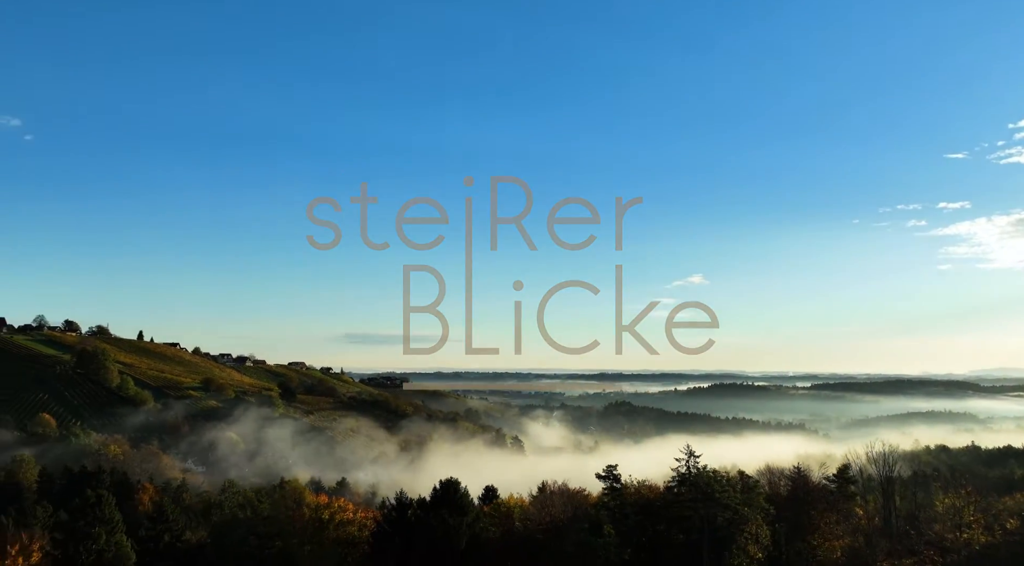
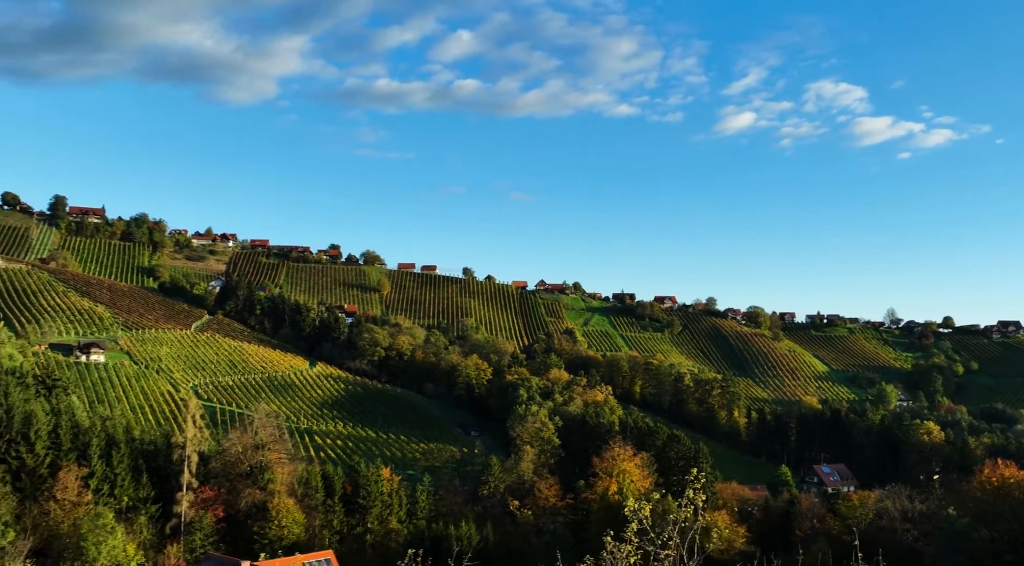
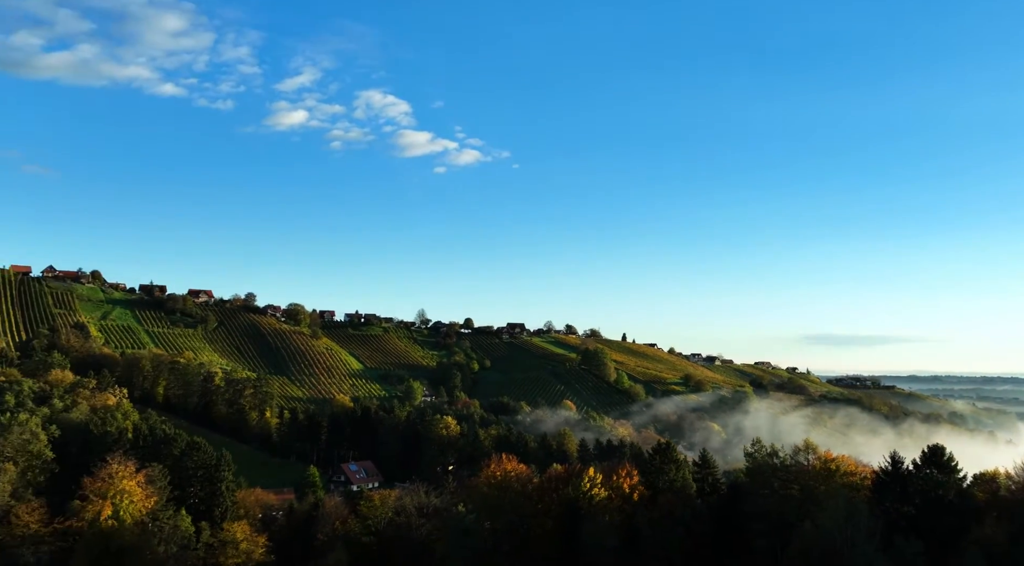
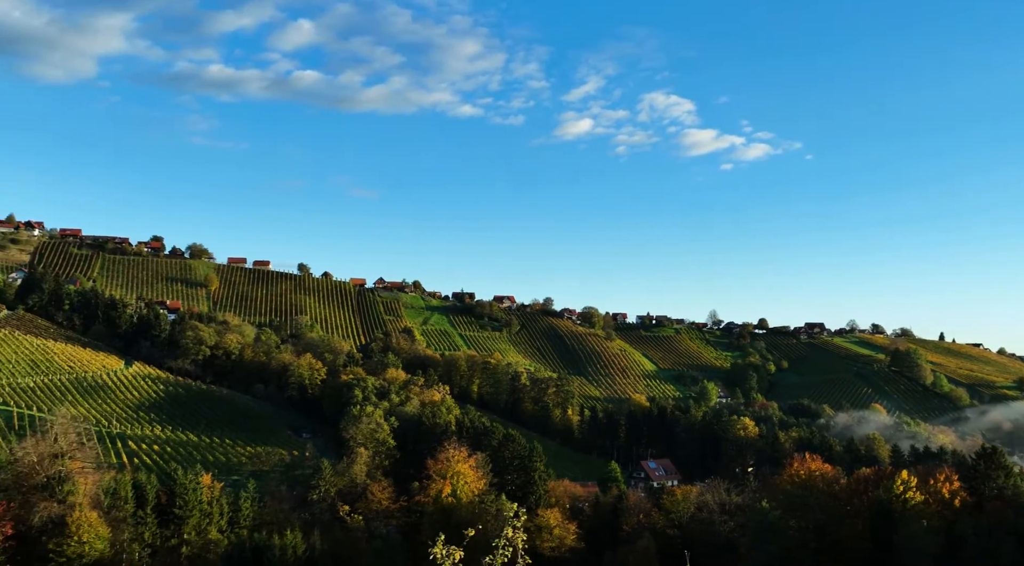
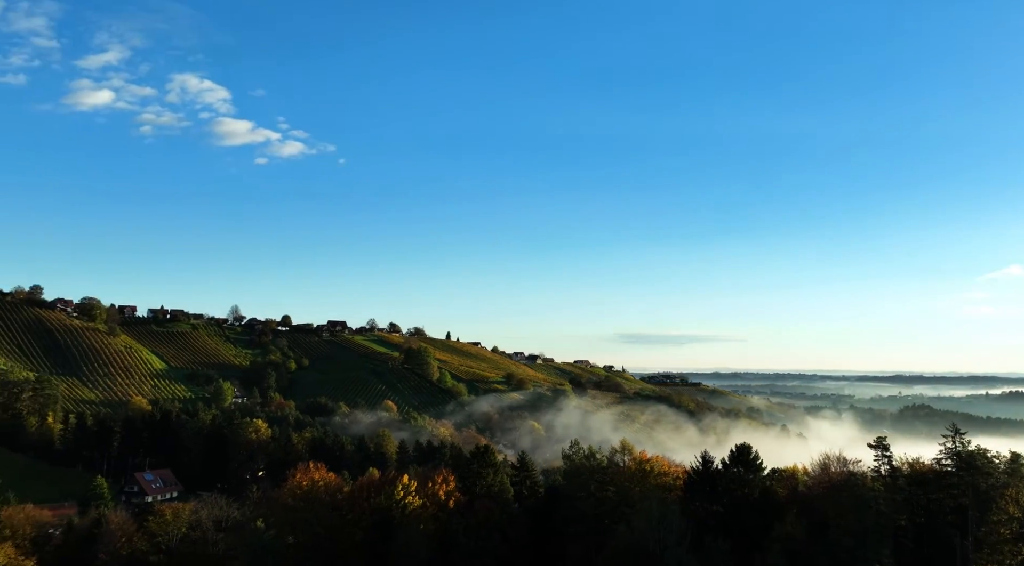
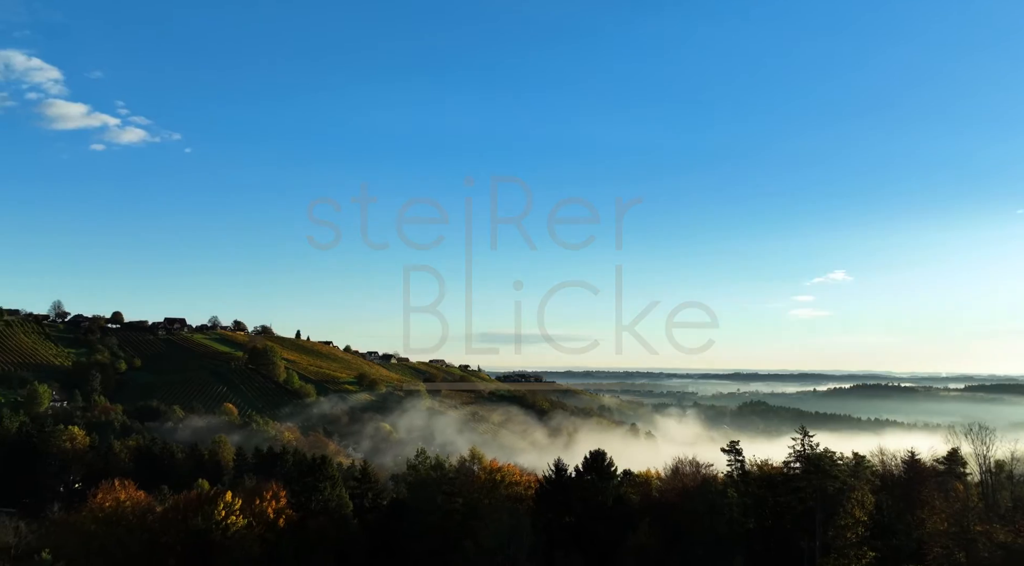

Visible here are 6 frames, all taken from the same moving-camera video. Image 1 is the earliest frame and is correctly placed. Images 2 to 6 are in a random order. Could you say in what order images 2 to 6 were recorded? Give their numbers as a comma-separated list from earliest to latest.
6, 5, 3, 4, 2
